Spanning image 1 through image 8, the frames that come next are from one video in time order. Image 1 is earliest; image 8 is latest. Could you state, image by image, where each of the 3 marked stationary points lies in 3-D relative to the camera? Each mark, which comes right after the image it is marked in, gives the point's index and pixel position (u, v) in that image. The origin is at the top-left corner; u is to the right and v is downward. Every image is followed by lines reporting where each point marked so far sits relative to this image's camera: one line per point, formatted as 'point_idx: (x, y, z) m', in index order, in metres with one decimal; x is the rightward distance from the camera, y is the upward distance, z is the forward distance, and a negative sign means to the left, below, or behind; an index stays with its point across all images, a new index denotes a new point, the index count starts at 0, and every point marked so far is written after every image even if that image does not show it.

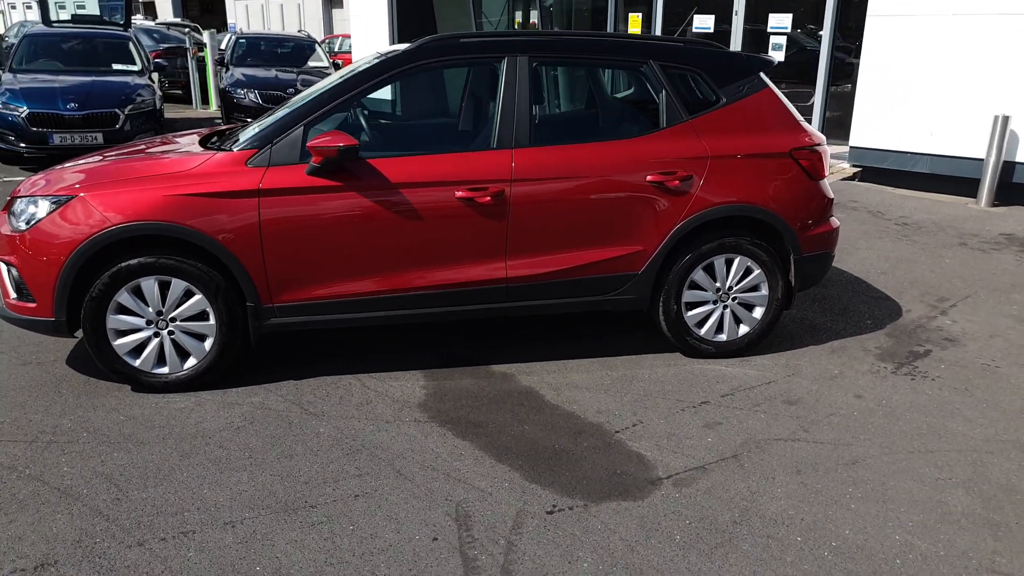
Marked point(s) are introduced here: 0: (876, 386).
0: (+1.8, -0.5, +4.2) m
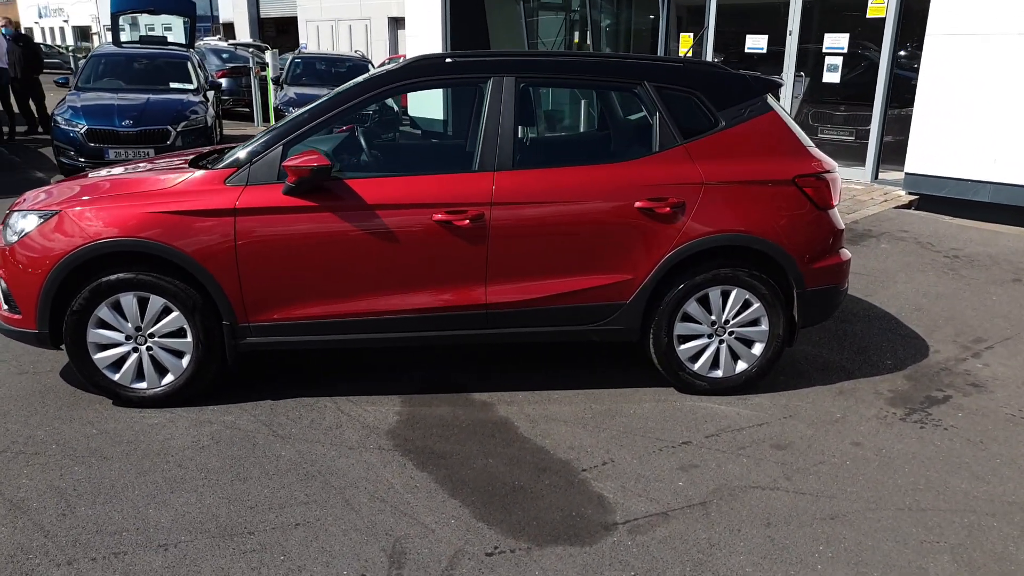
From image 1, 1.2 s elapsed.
0: (+1.7, -0.7, +3.9) m
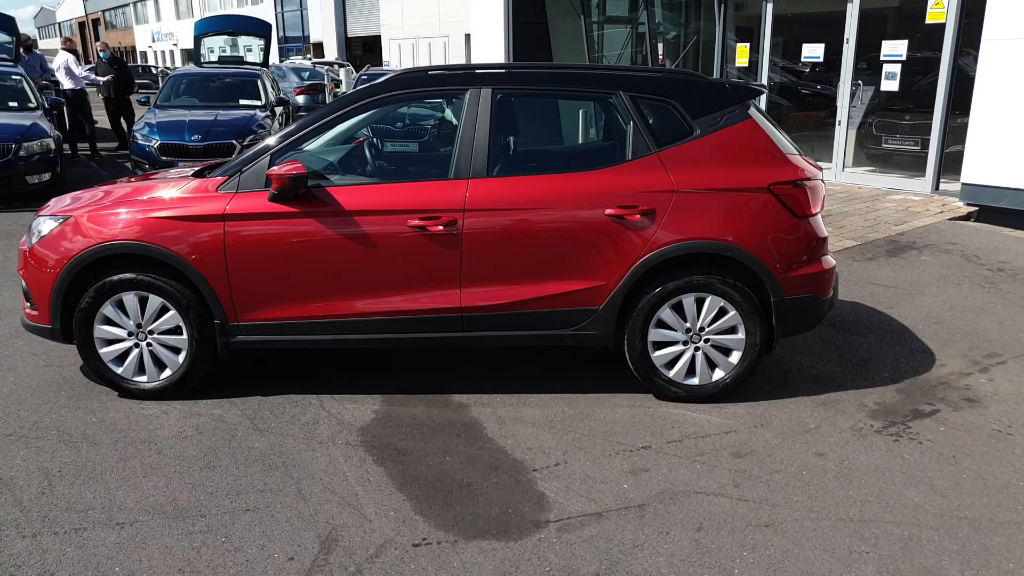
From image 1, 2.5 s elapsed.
0: (+1.5, -0.7, +3.8) m
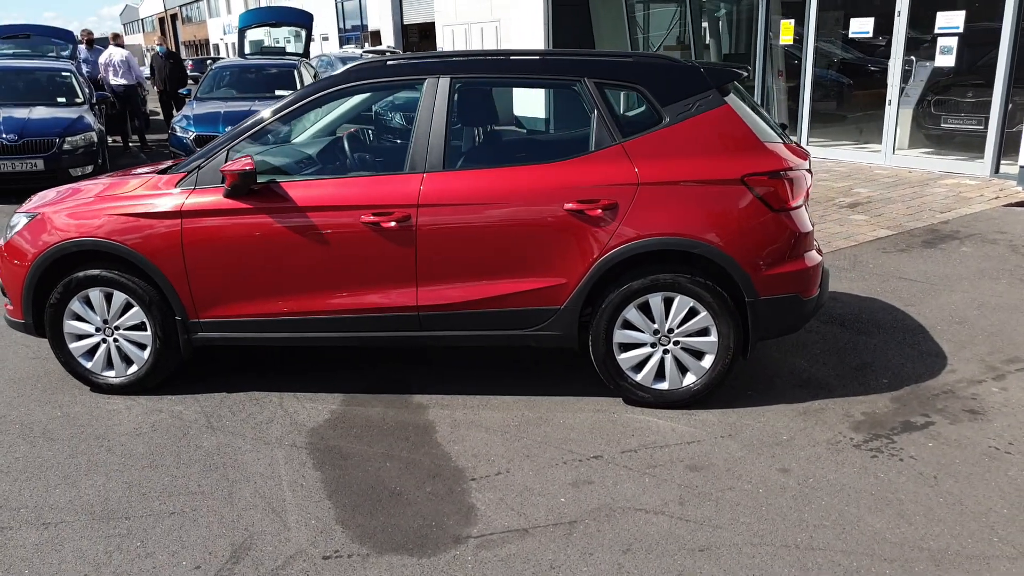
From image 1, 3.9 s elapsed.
0: (+1.3, -0.7, +3.5) m
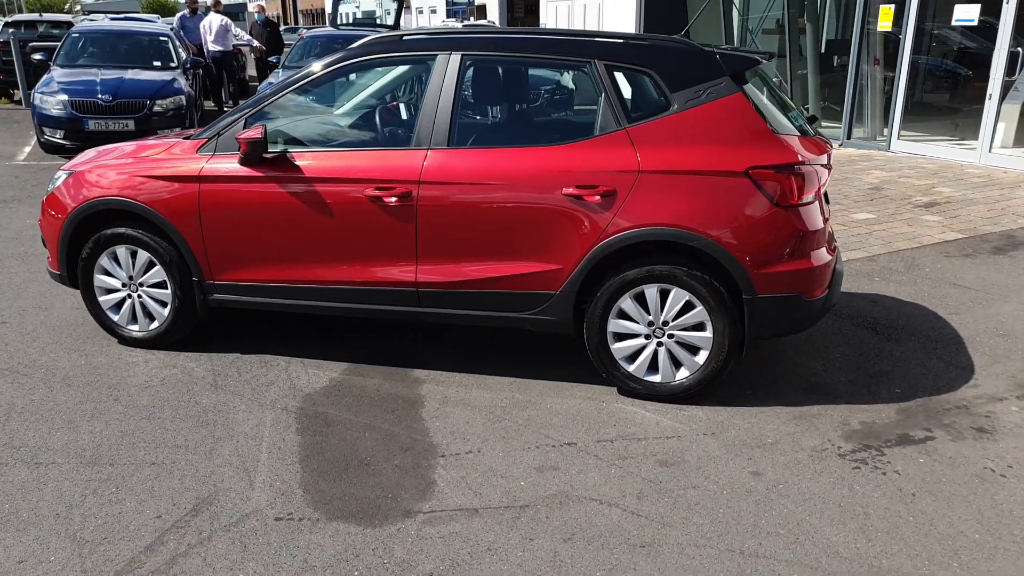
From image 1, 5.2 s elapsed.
0: (+1.2, -0.7, +3.4) m
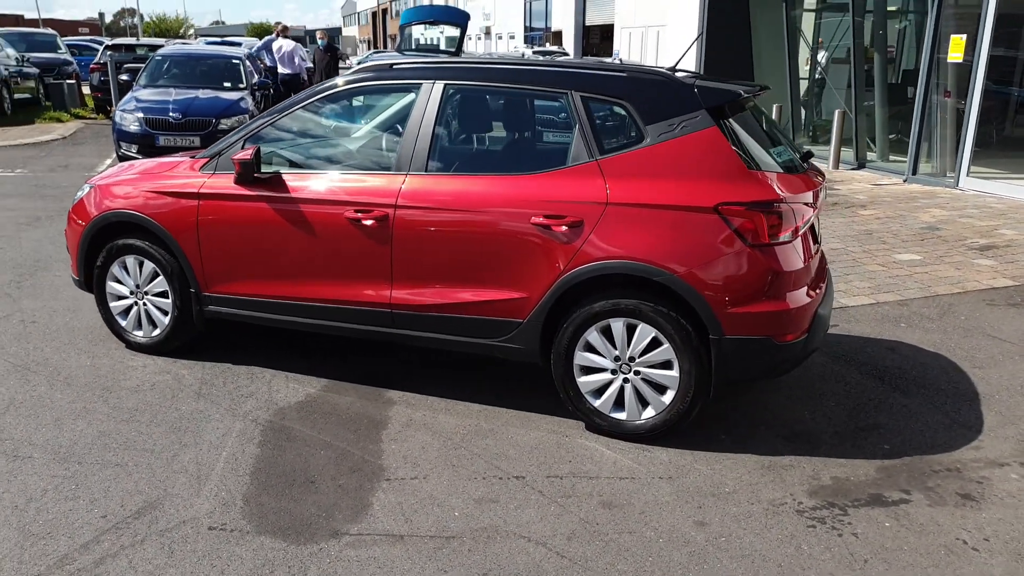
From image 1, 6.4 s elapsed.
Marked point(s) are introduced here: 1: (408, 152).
0: (+0.9, -0.9, +3.2) m
1: (-0.5, +0.7, +4.1) m
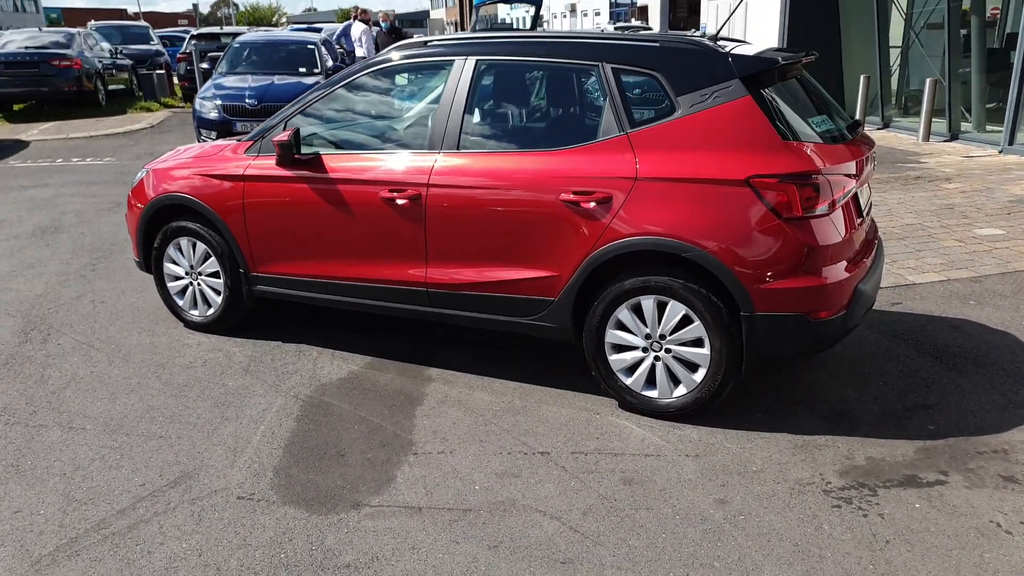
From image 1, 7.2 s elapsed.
0: (+1.0, -0.8, +3.2) m
1: (-0.3, +0.8, +4.1) m
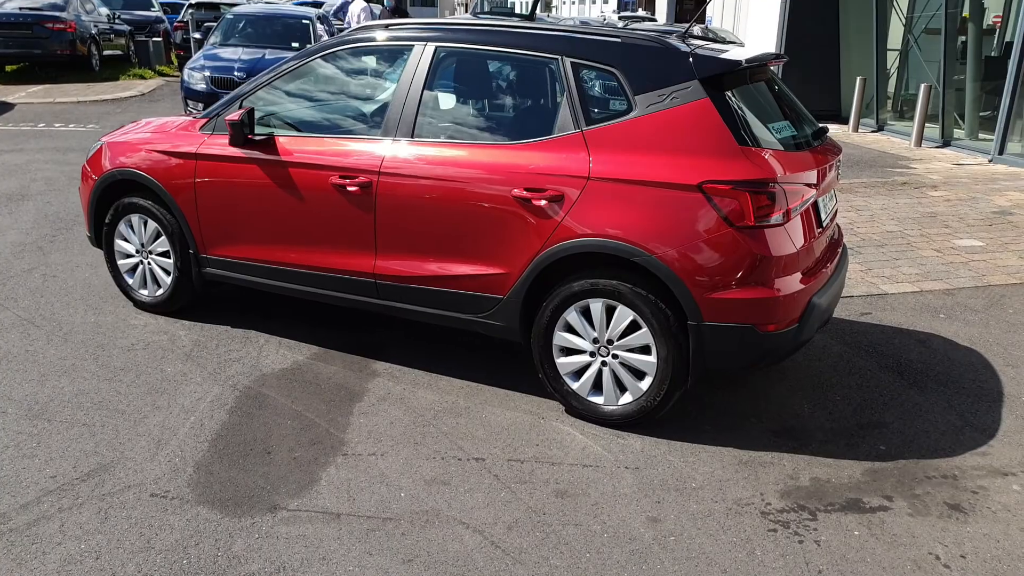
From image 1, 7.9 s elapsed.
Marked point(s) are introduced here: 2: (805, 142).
0: (+0.7, -0.8, +3.0) m
1: (-0.5, +0.8, +4.0) m
2: (+1.3, +0.6, +3.7) m
